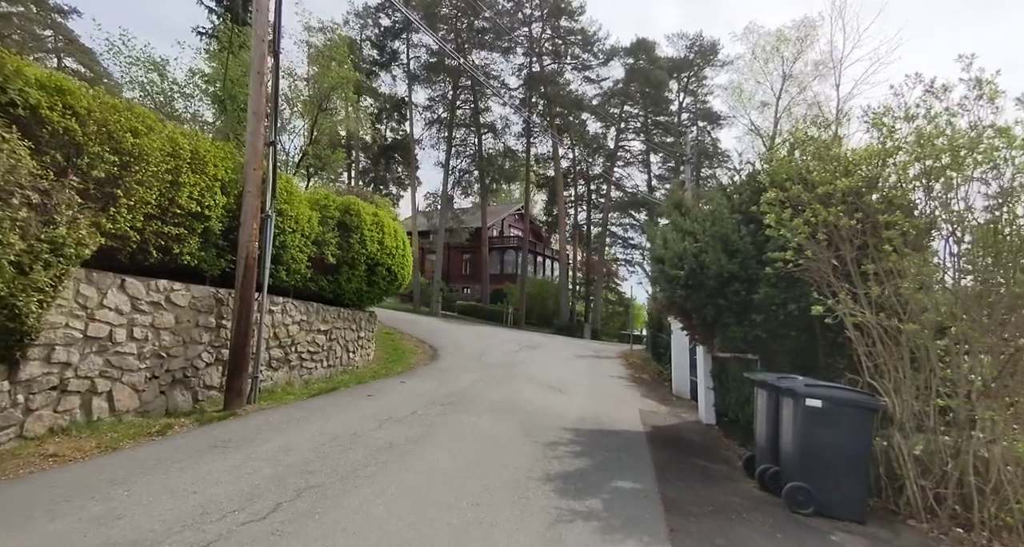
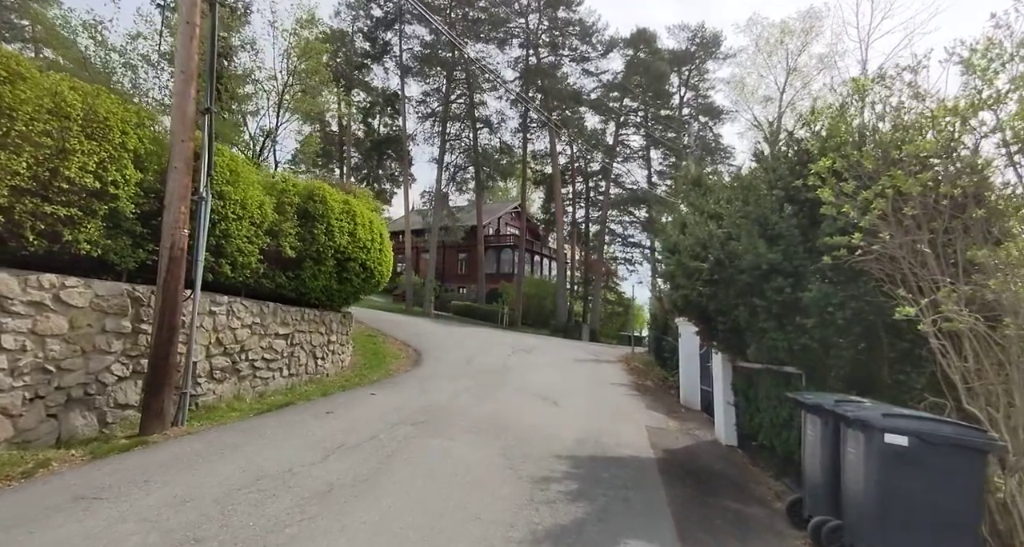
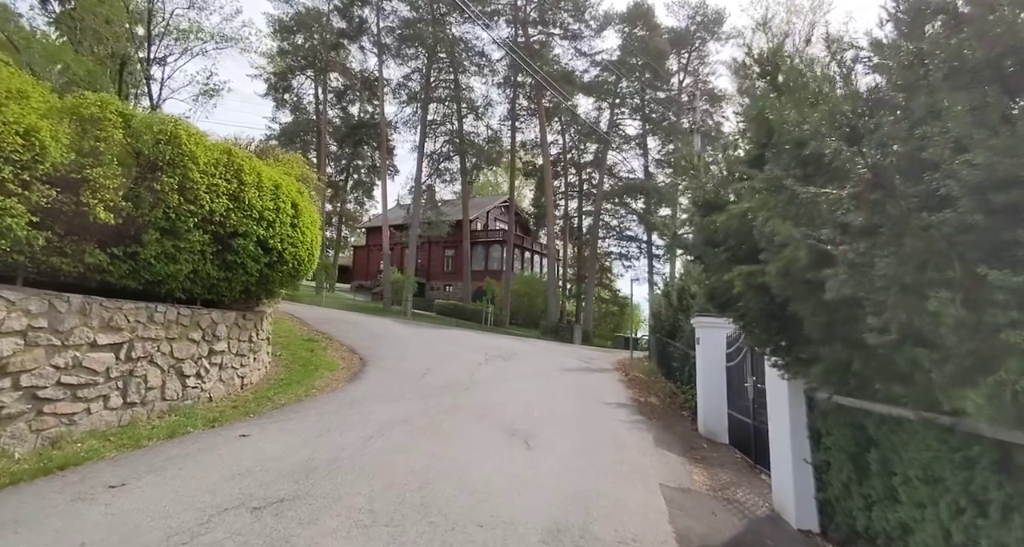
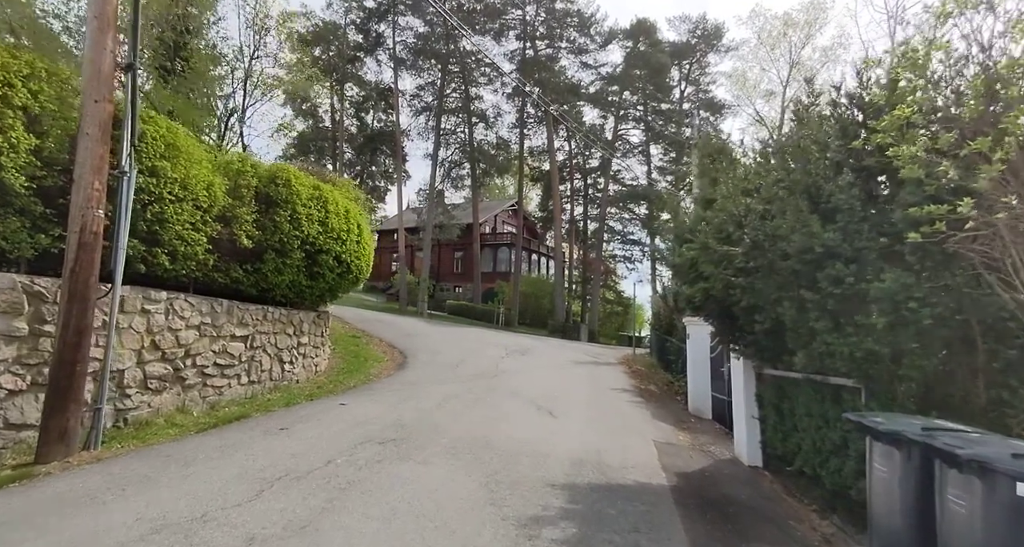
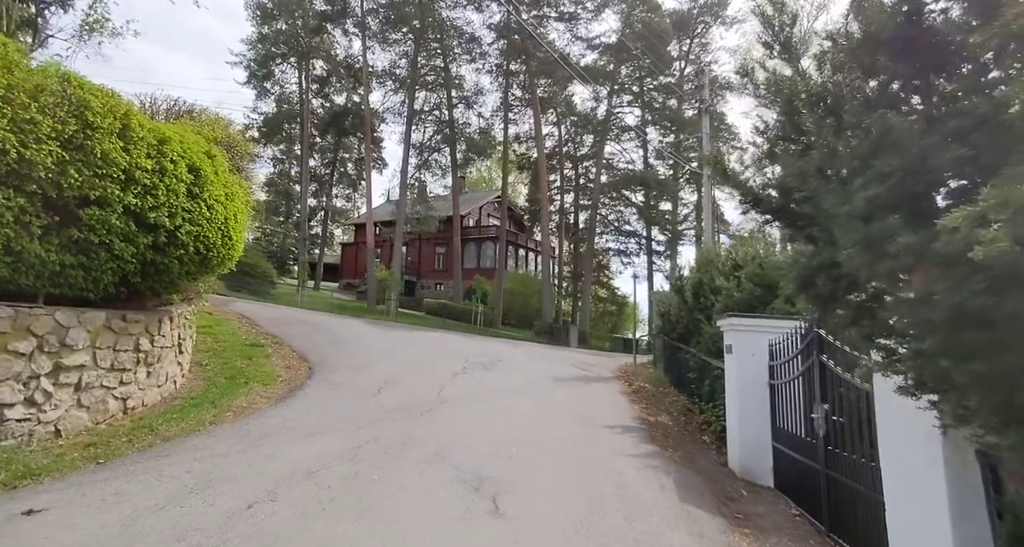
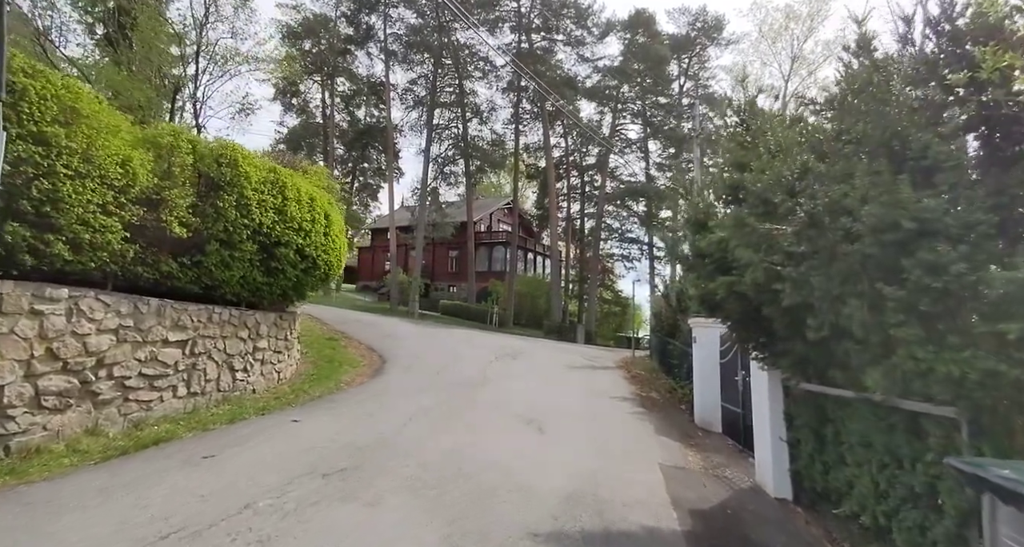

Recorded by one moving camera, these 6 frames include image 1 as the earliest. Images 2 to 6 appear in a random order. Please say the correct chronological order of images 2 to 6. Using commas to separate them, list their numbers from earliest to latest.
2, 4, 6, 3, 5
